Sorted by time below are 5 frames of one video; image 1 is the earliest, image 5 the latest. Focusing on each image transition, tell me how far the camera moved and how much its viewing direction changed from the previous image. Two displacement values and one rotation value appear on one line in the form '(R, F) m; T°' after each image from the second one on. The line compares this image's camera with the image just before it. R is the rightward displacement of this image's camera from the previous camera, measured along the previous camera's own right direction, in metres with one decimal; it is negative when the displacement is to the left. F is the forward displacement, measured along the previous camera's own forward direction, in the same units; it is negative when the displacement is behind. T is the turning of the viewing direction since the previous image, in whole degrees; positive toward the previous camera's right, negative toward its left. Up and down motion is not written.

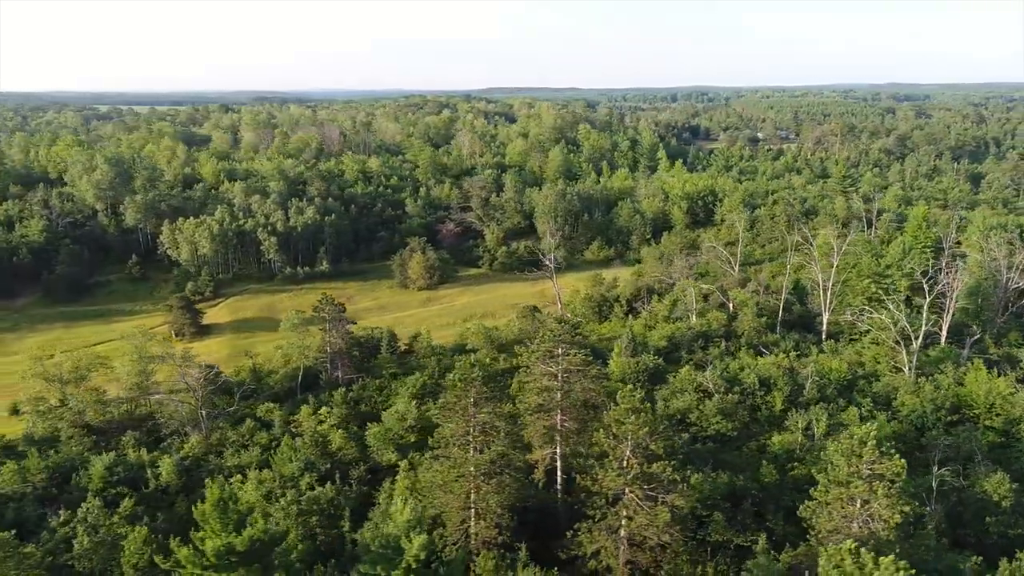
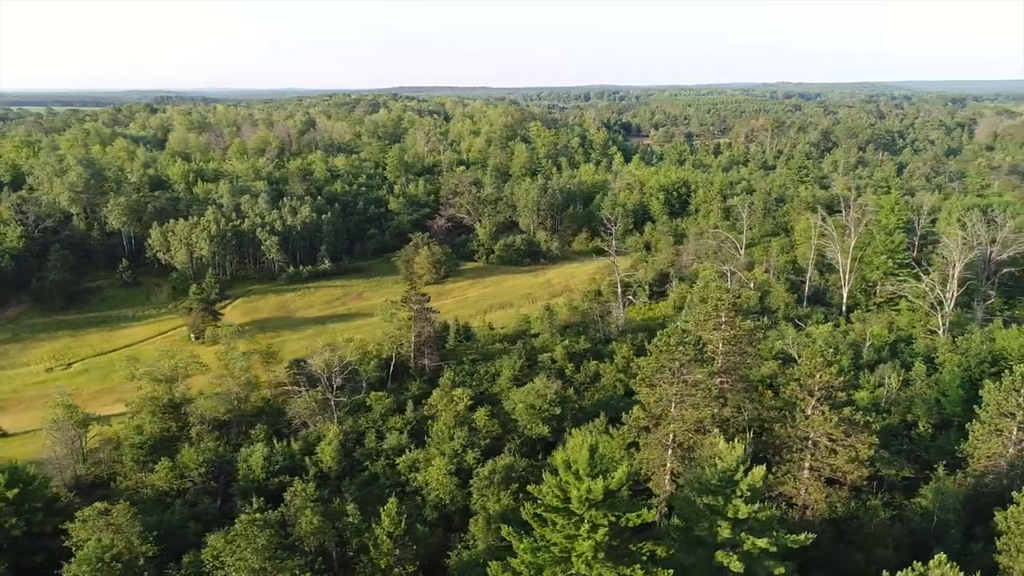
(-10.6, -1.5) m; +7°
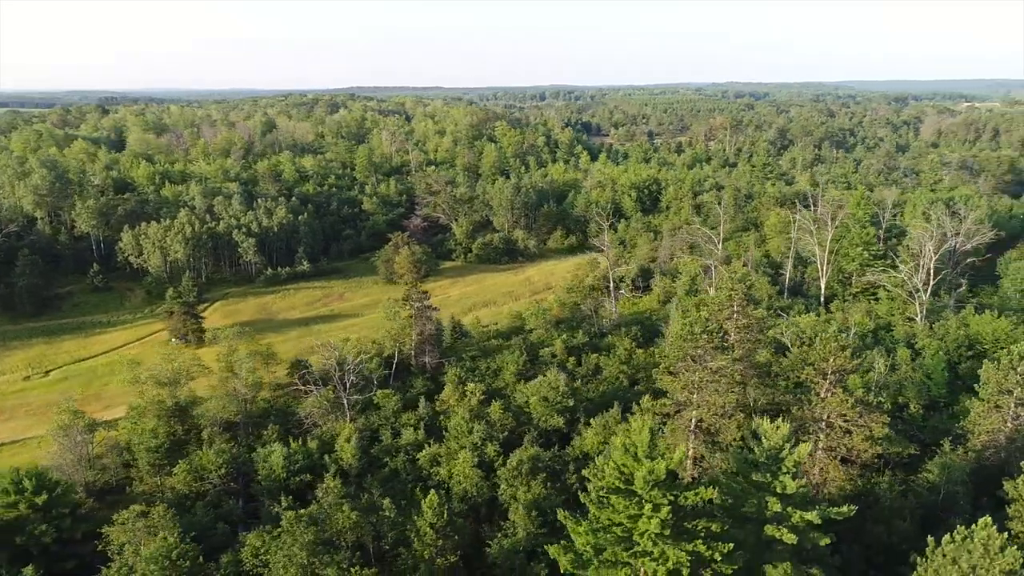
(-2.7, -0.5) m; +4°
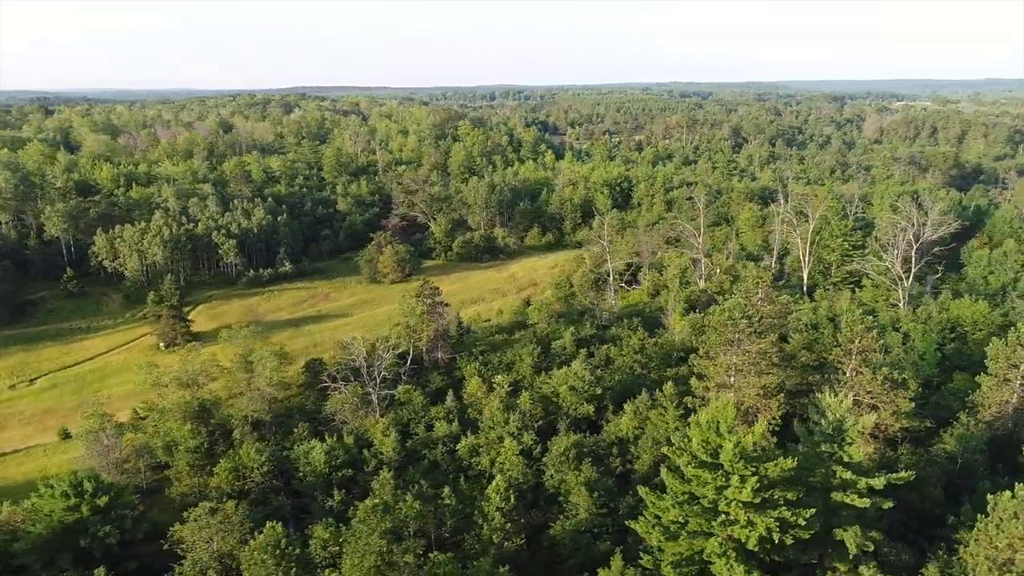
(-3.9, -0.7) m; +4°
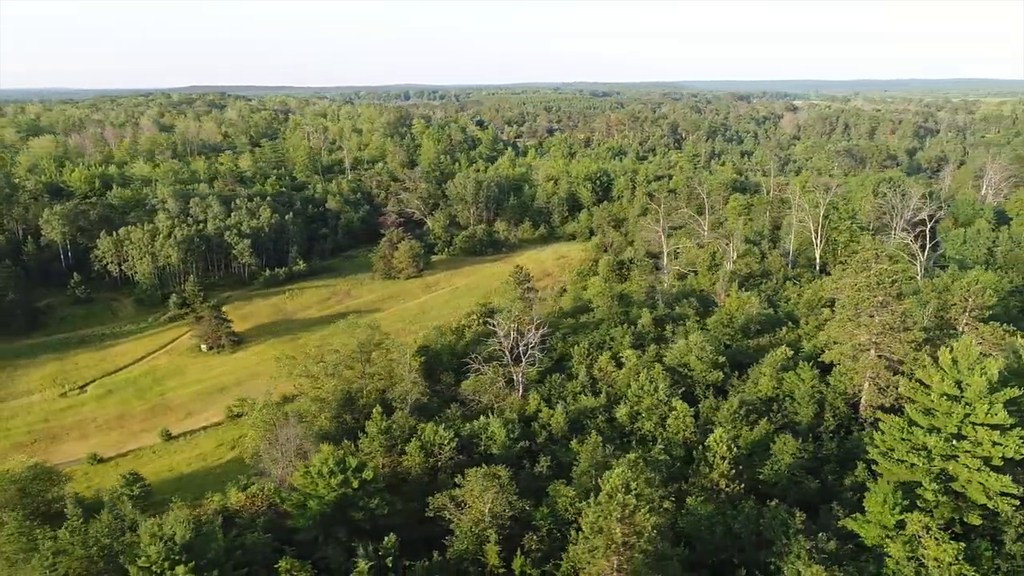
(-11.9, -1.5) m; +8°
